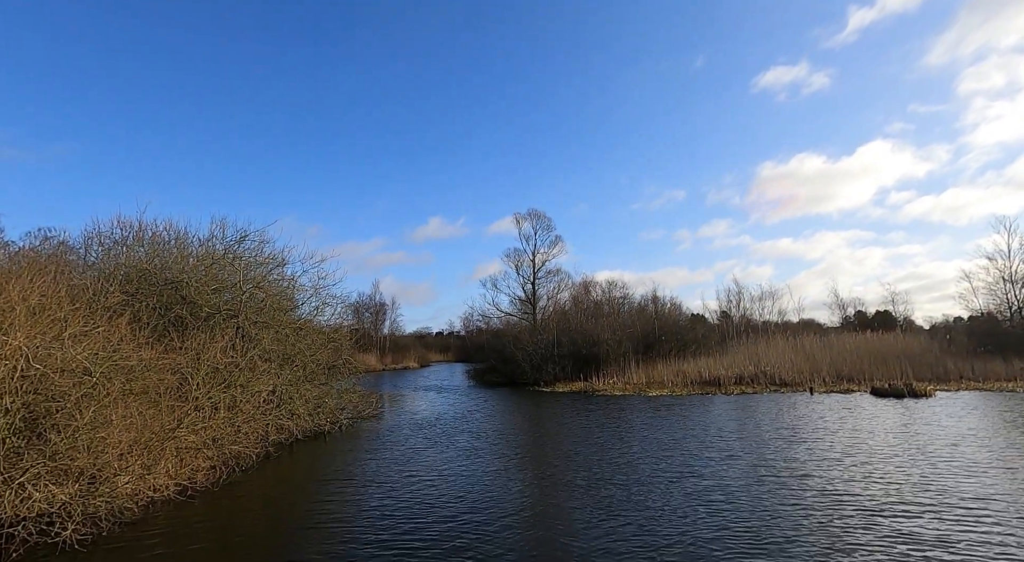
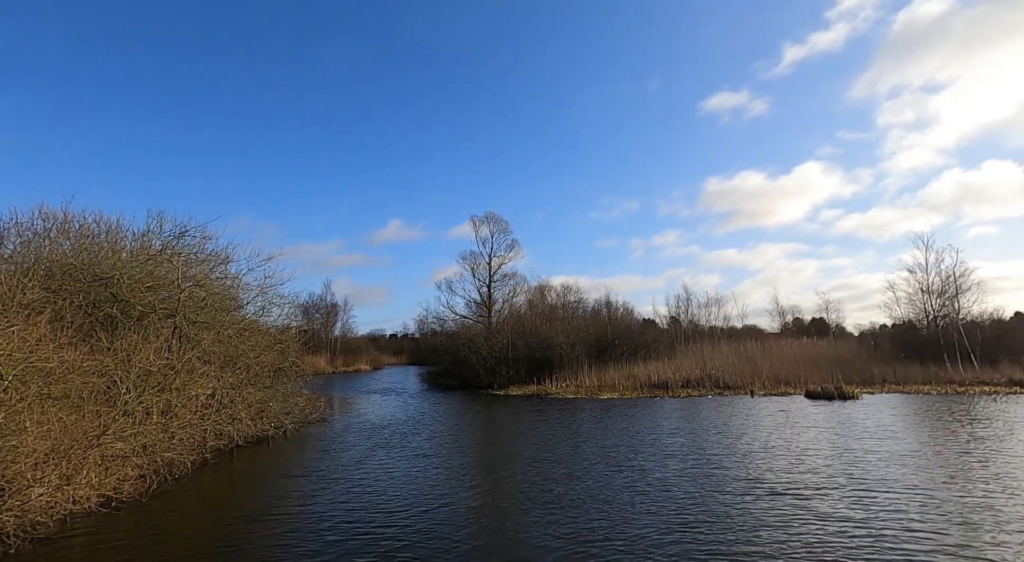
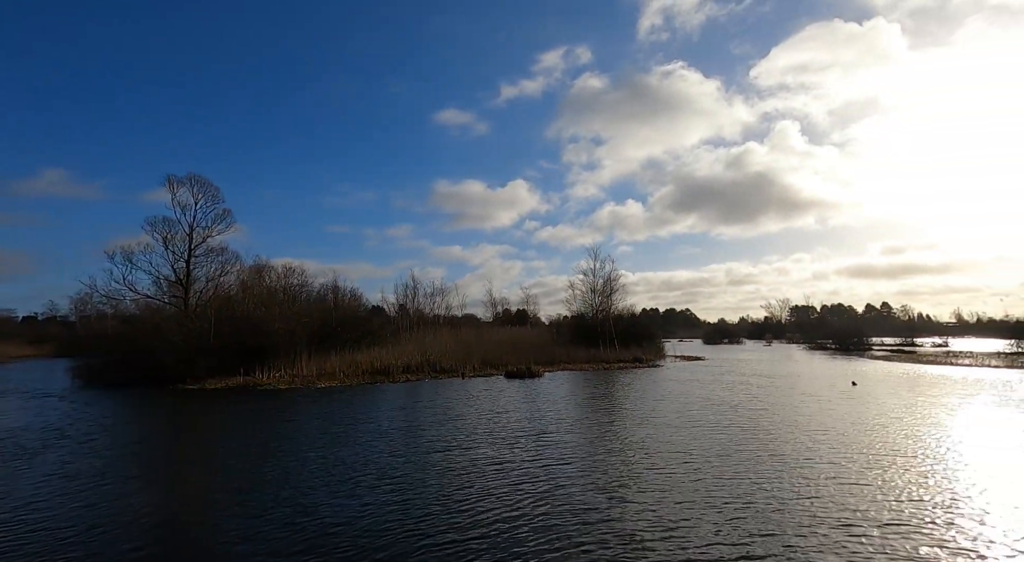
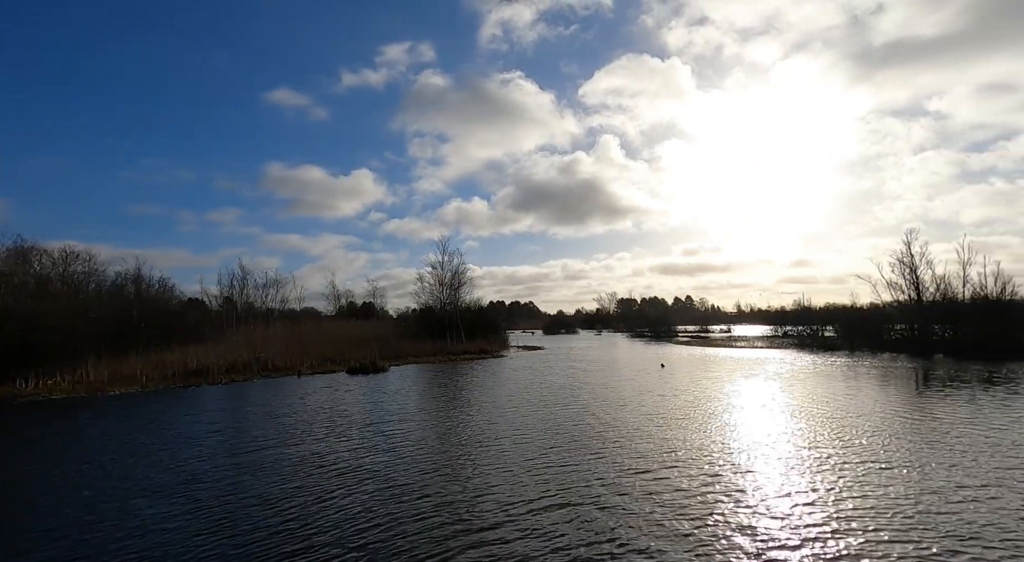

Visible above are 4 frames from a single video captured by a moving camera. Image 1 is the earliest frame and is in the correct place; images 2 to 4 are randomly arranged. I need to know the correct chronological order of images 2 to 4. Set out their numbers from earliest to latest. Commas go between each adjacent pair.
2, 3, 4
